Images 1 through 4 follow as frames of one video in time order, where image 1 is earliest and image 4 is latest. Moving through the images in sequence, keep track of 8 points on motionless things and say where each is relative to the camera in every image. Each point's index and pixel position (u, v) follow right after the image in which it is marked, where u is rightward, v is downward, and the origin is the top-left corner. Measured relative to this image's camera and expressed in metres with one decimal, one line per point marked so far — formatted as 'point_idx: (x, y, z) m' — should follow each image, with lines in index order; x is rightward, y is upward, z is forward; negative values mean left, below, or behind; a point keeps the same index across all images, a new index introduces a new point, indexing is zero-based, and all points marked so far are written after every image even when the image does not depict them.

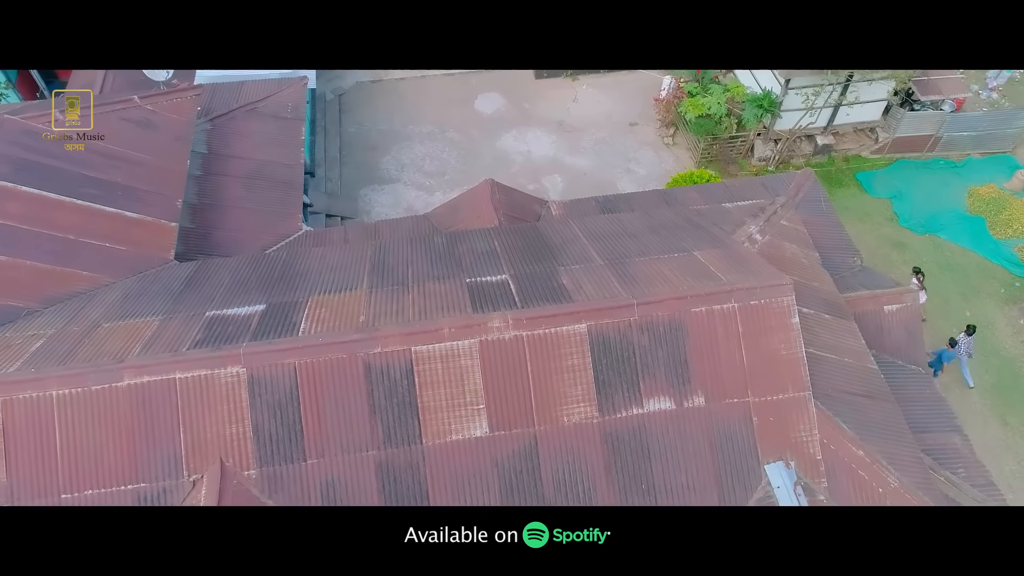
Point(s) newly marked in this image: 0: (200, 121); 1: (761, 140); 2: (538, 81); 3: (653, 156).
0: (-5.7, +3.1, +12.9) m
1: (+5.9, +3.5, +16.6) m
2: (+0.7, +5.5, +18.7) m
3: (+3.4, +3.2, +17.0) m
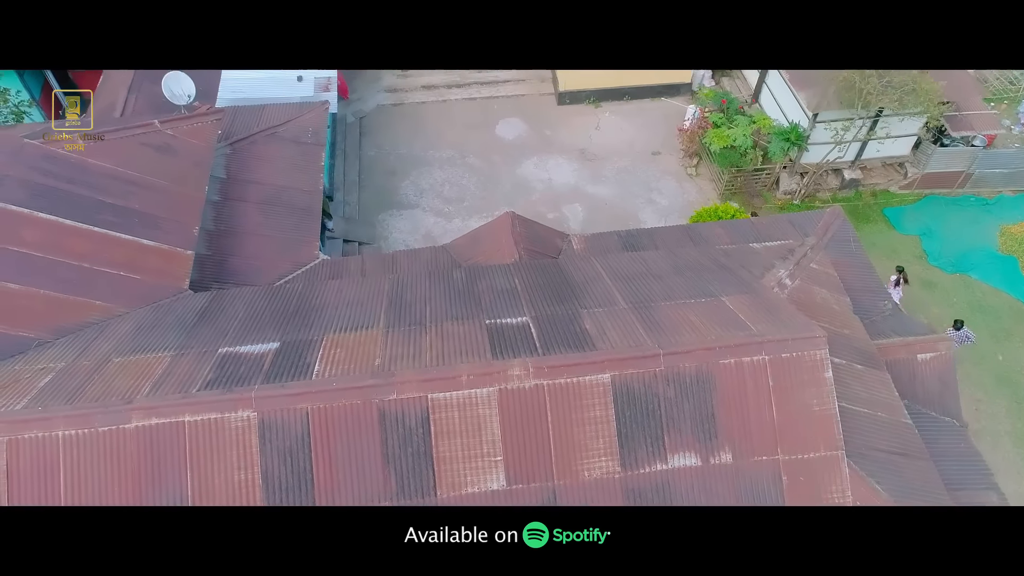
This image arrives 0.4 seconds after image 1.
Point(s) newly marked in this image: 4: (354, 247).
0: (-5.3, +2.6, +12.8) m
1: (+6.4, +2.7, +16.3) m
2: (+1.3, +4.8, +18.6) m
3: (+3.9, +2.4, +16.7) m
4: (-3.4, +0.9, +15.3) m
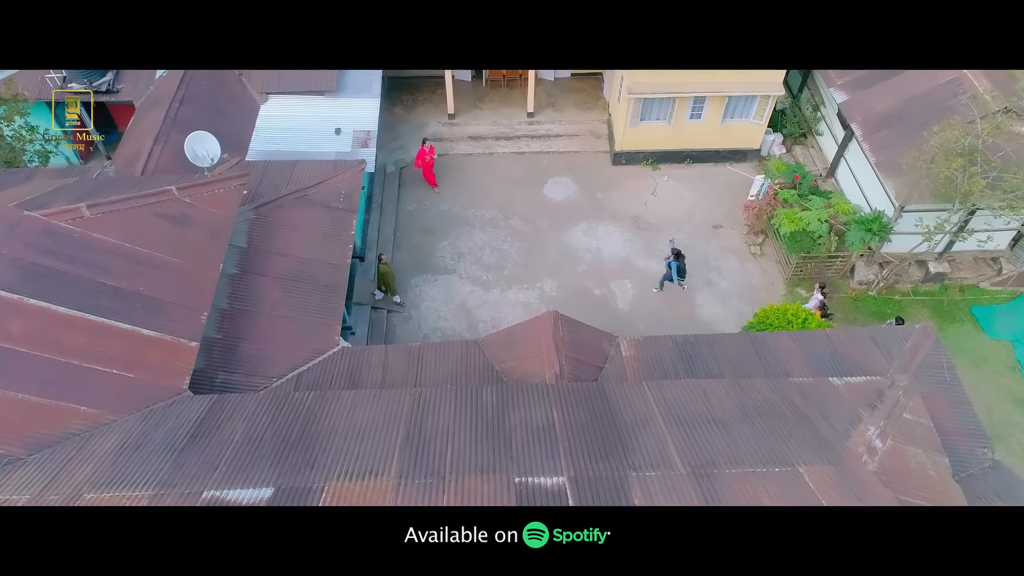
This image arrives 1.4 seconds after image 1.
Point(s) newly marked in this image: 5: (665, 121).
0: (-4.5, +1.3, +11.8) m
1: (+7.3, +0.5, +14.6) m
2: (+2.5, +3.0, +17.2) m
3: (+4.9, +0.5, +15.2) m
4: (-2.6, -0.5, +14.2) m
5: (+3.6, +3.9, +16.4) m
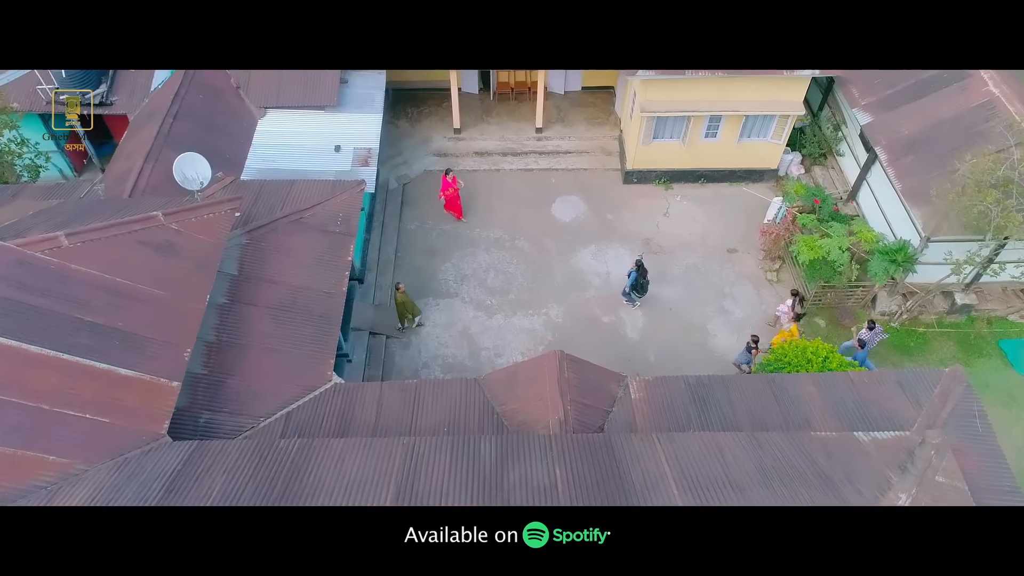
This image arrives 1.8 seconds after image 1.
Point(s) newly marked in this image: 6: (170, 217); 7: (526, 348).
0: (-4.4, +0.9, +11.3) m
1: (+7.4, -0.1, +13.9) m
2: (+2.7, +2.4, +16.6) m
3: (+5.0, -0.1, +14.6) m
4: (-2.5, -1.0, +13.6) m
5: (+3.7, +3.3, +15.8) m
6: (-4.9, +1.0, +10.0) m
7: (+0.3, -1.2, +13.6) m
